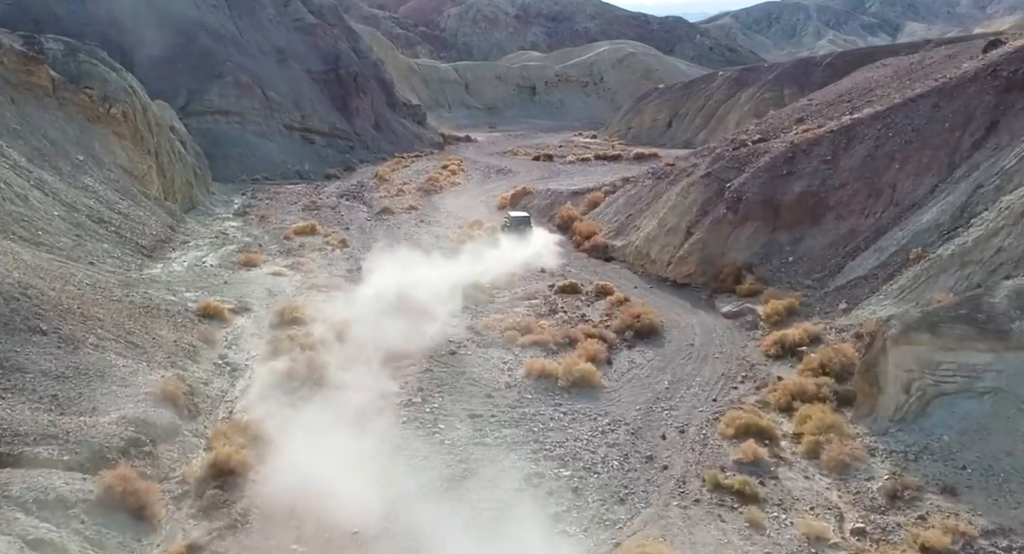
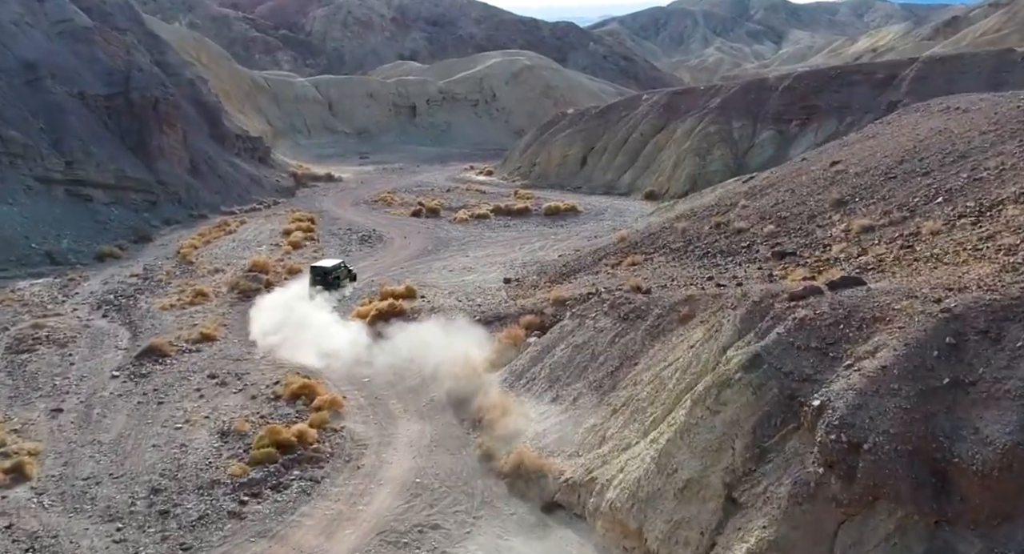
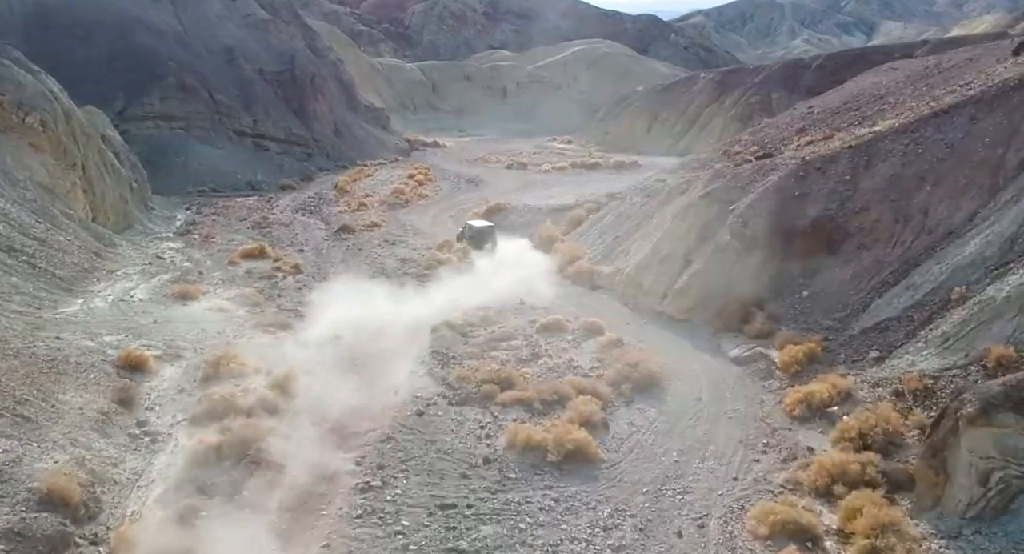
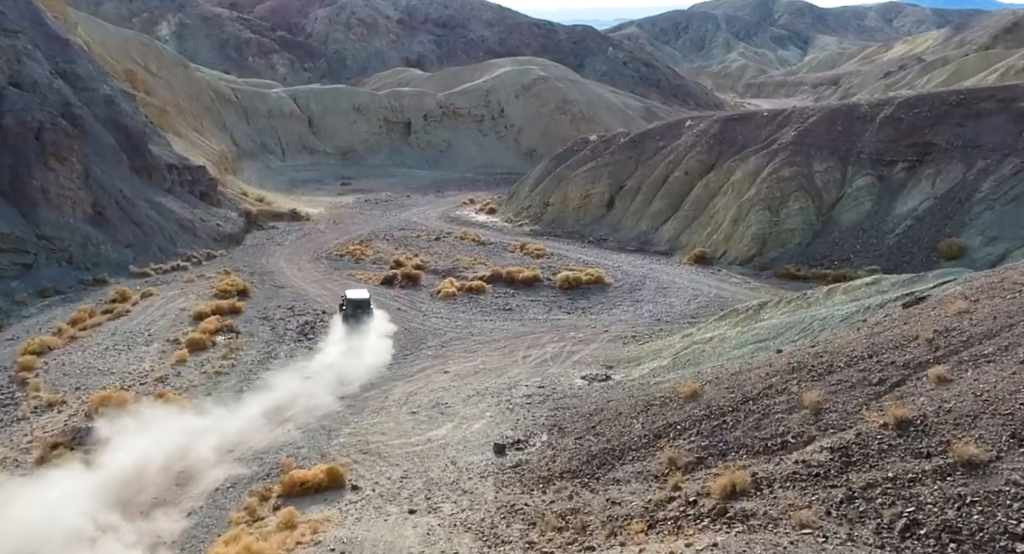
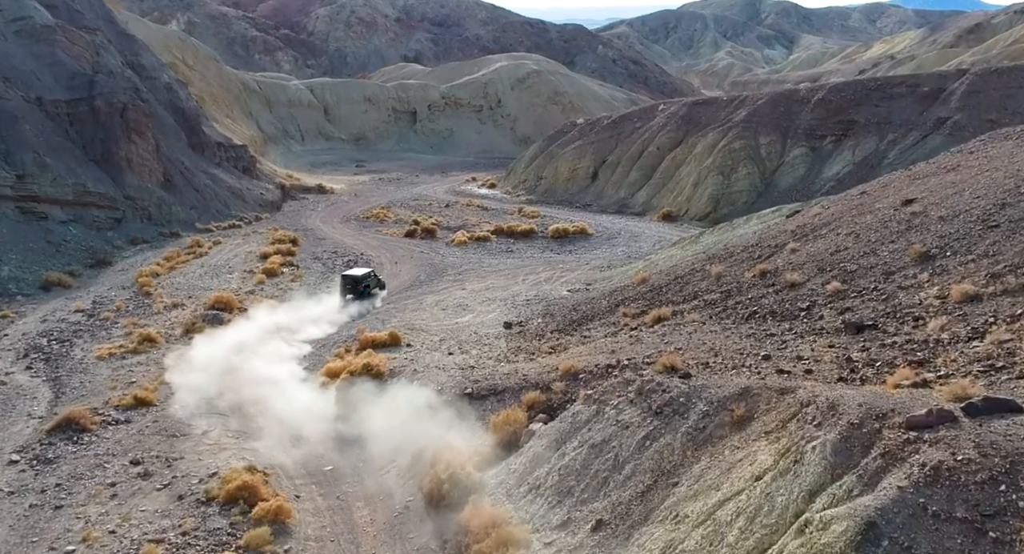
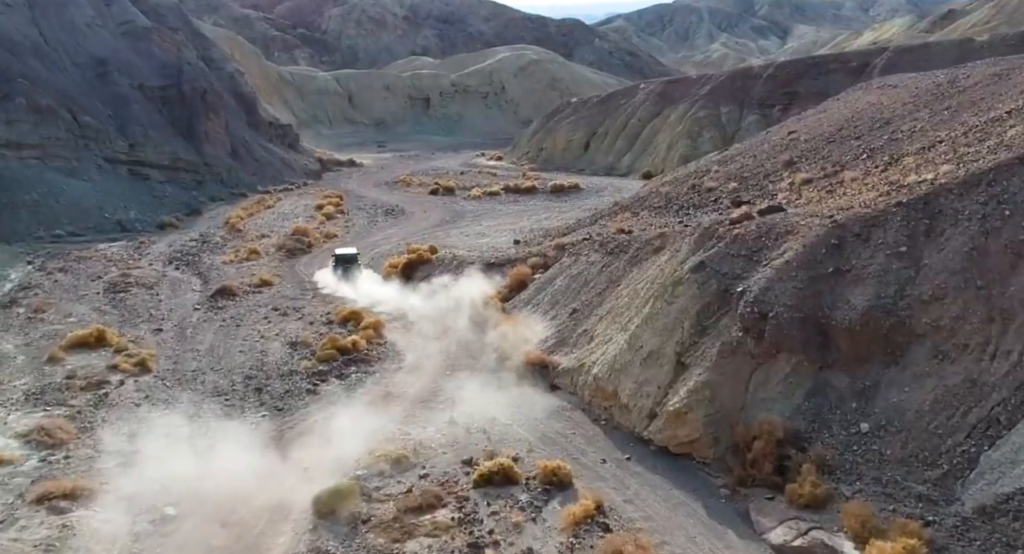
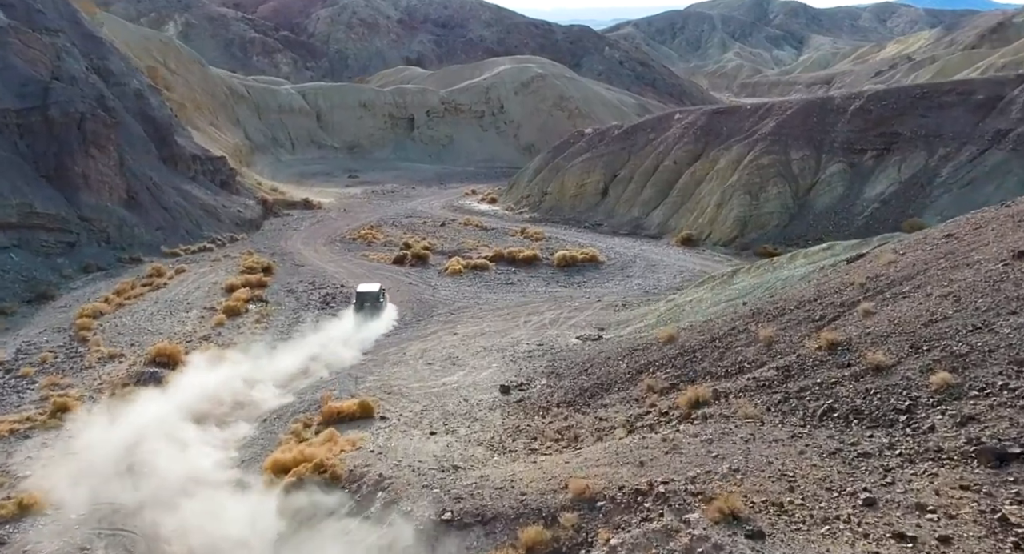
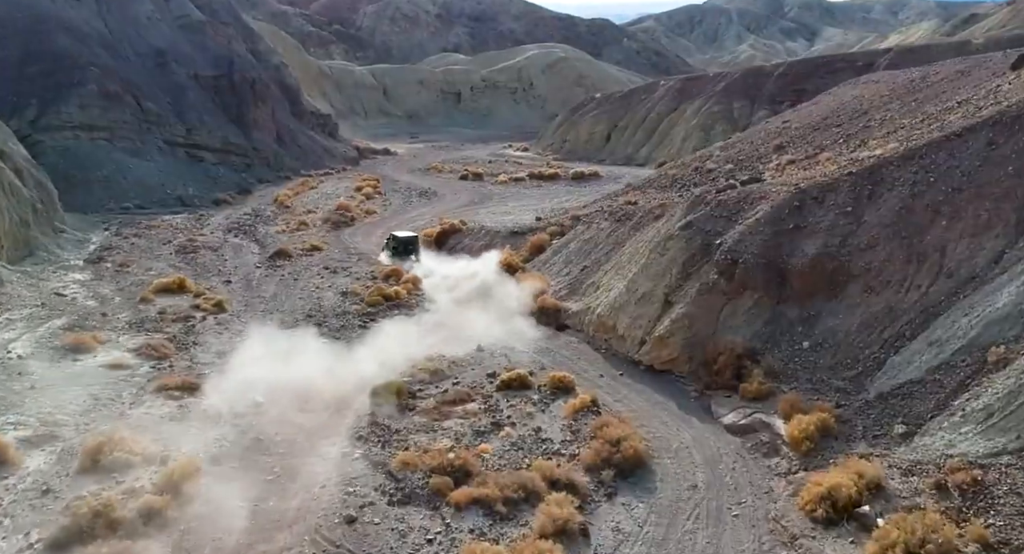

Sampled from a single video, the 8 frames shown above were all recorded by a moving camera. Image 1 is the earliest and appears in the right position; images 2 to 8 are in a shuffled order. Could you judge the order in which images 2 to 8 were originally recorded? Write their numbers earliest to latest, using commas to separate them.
3, 8, 6, 2, 5, 7, 4
